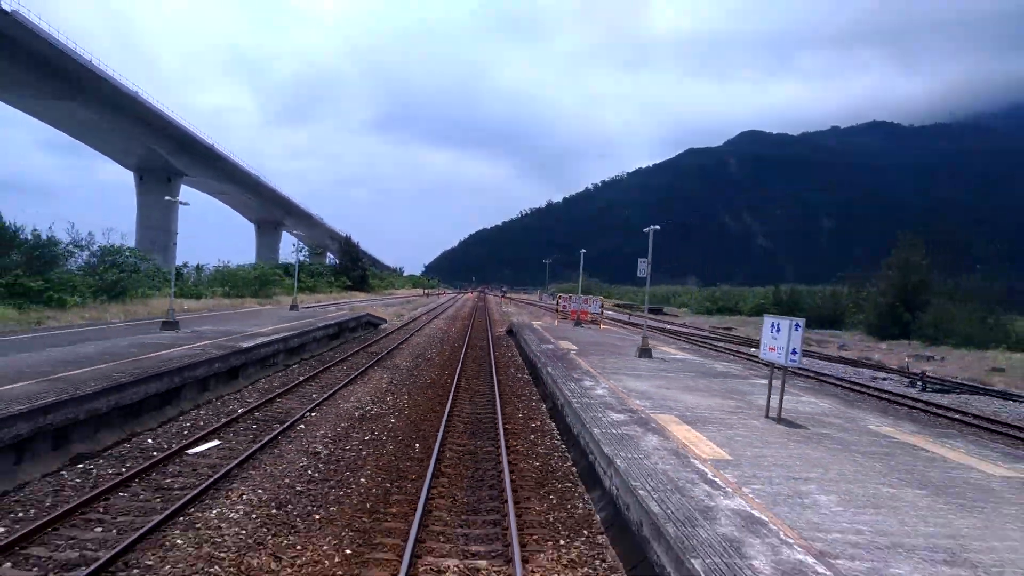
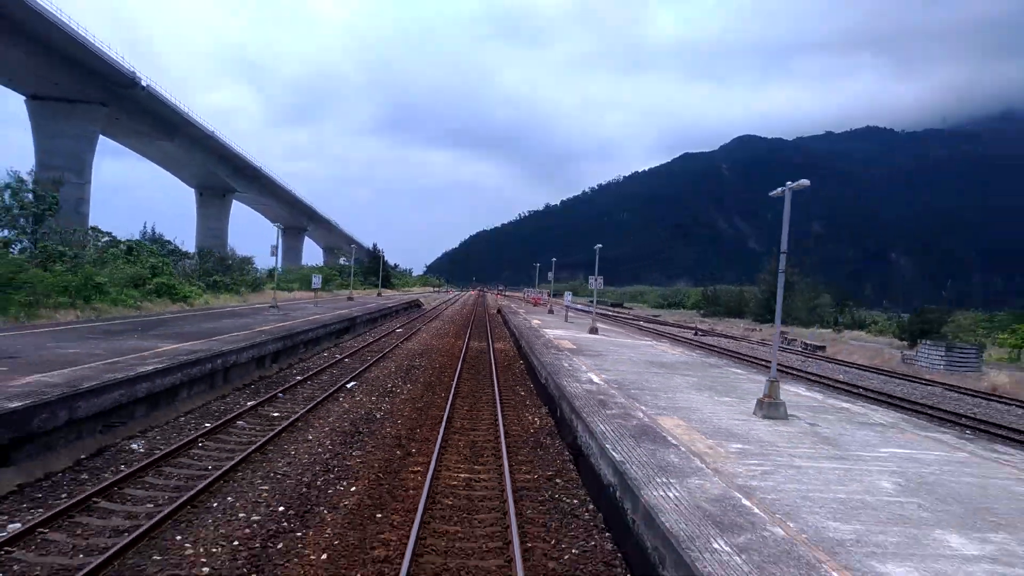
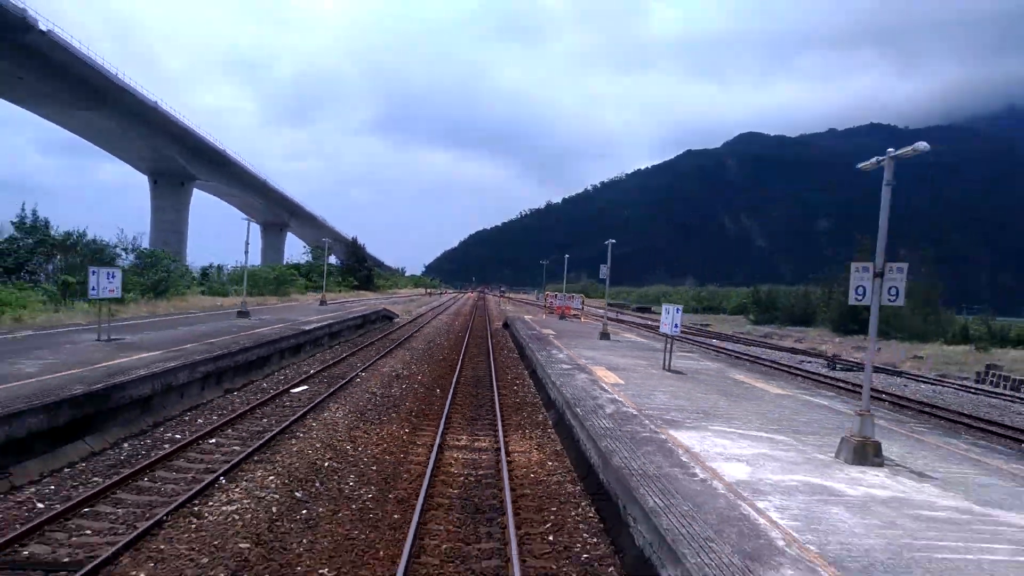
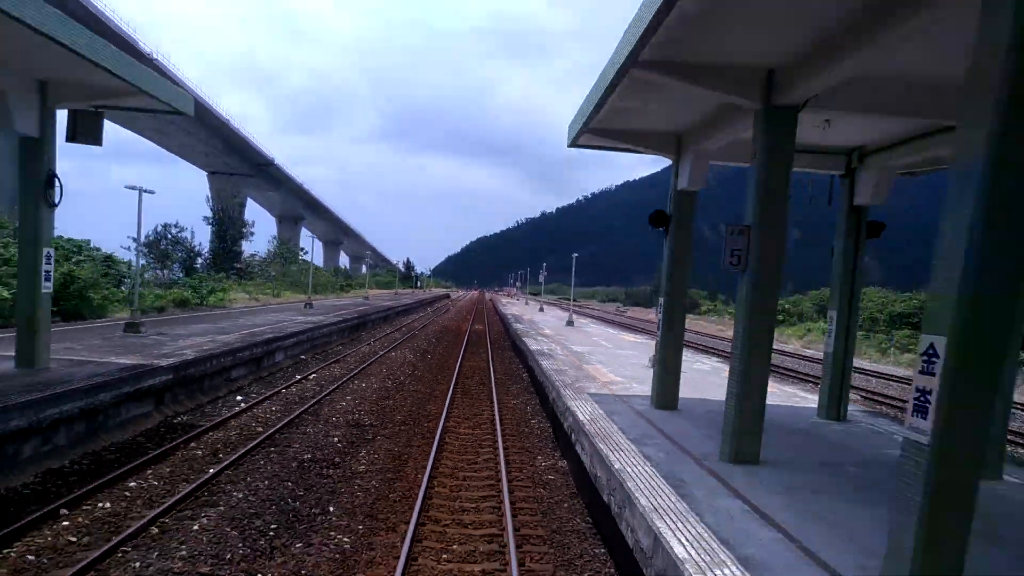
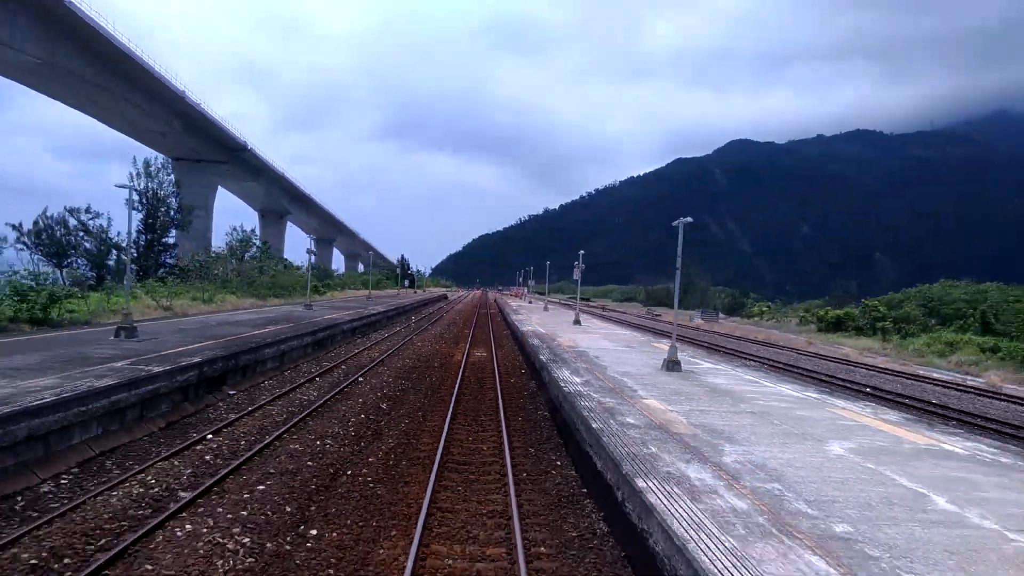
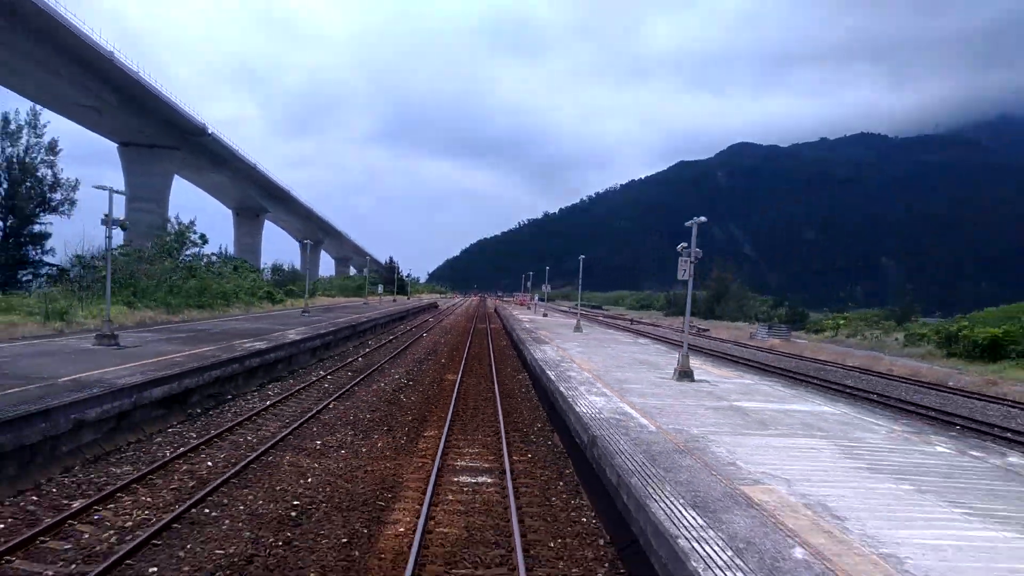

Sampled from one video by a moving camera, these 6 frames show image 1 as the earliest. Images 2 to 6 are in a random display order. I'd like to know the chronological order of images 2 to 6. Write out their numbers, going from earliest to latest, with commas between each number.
3, 2, 6, 5, 4
